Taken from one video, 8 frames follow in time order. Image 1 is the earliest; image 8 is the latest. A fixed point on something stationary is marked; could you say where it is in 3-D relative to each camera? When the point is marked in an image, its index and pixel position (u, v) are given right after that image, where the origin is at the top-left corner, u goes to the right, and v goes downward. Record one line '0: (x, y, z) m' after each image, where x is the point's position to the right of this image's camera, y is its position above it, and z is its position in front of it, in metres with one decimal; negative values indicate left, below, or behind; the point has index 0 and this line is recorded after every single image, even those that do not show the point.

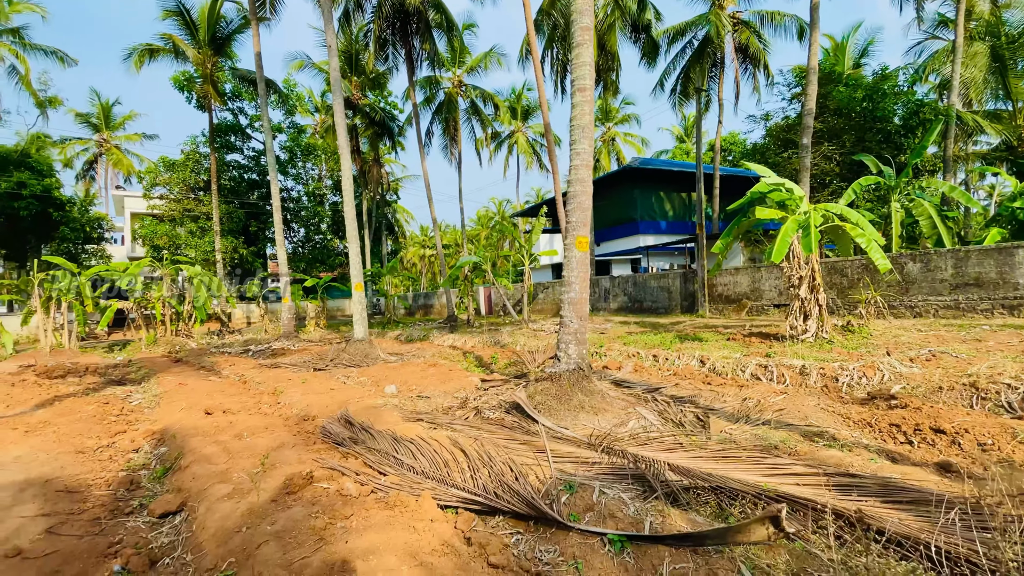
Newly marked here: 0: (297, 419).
0: (-2.3, -1.4, +5.1) m
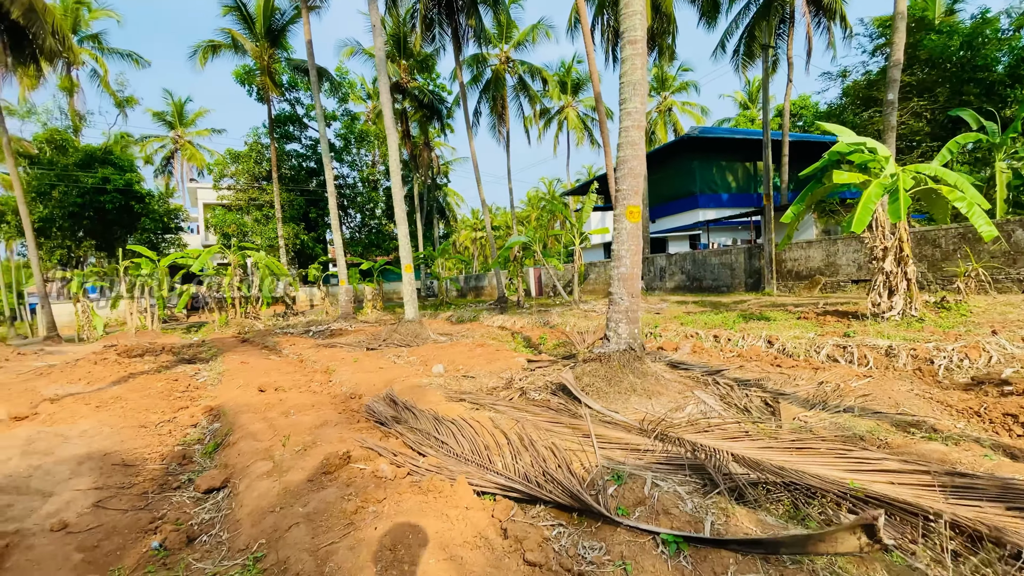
0: (-1.8, -1.2, +5.1) m
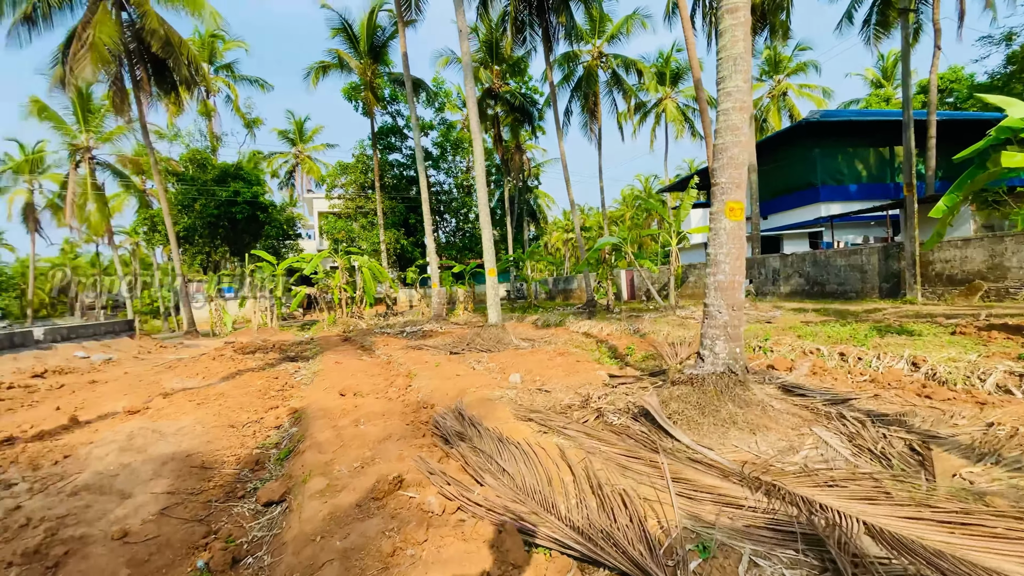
0: (-1.0, -1.3, +5.0) m
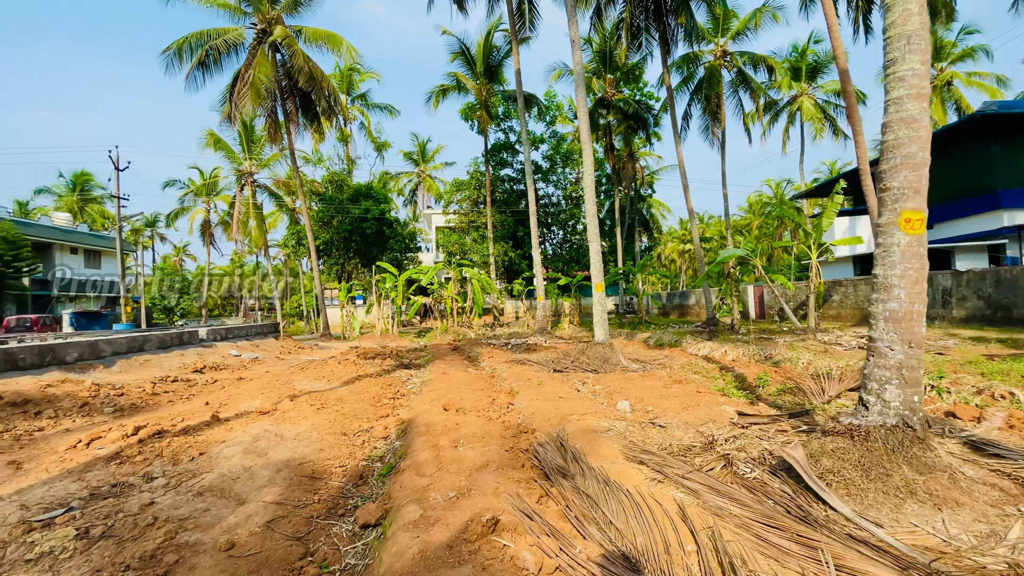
0: (0.0, -1.5, +4.7) m
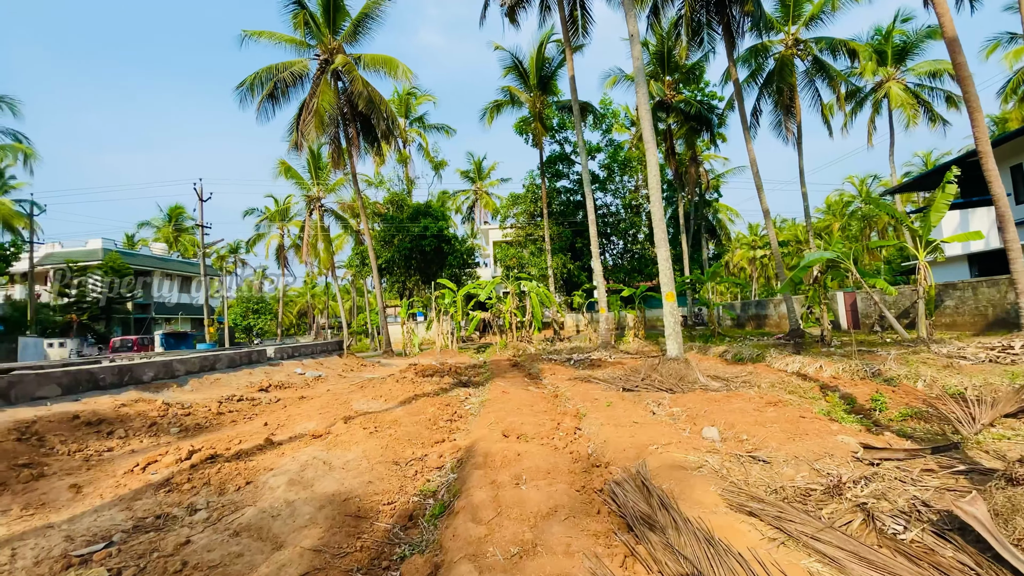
0: (+0.6, -1.5, +4.1) m
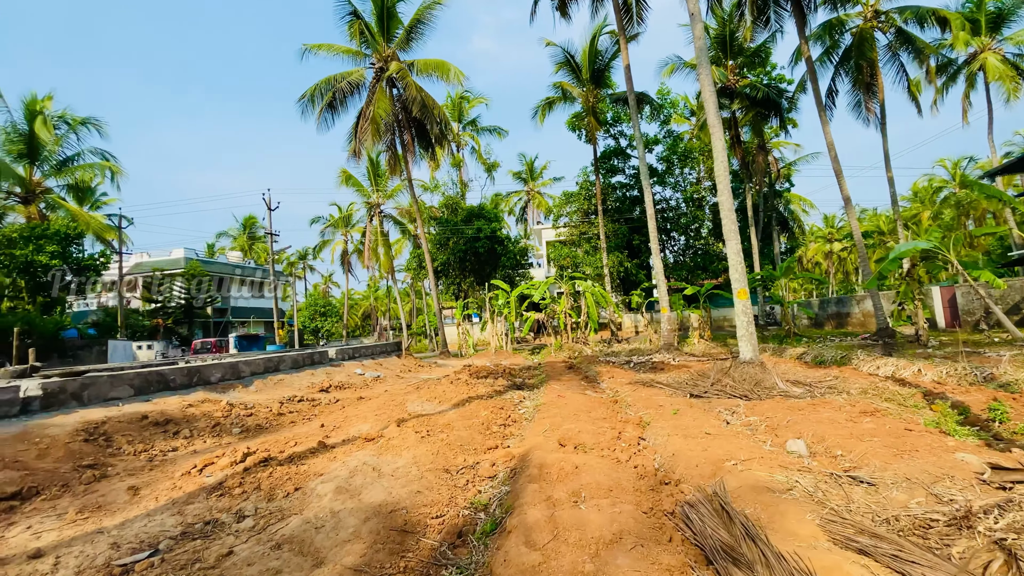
0: (+1.1, -1.5, +3.7) m
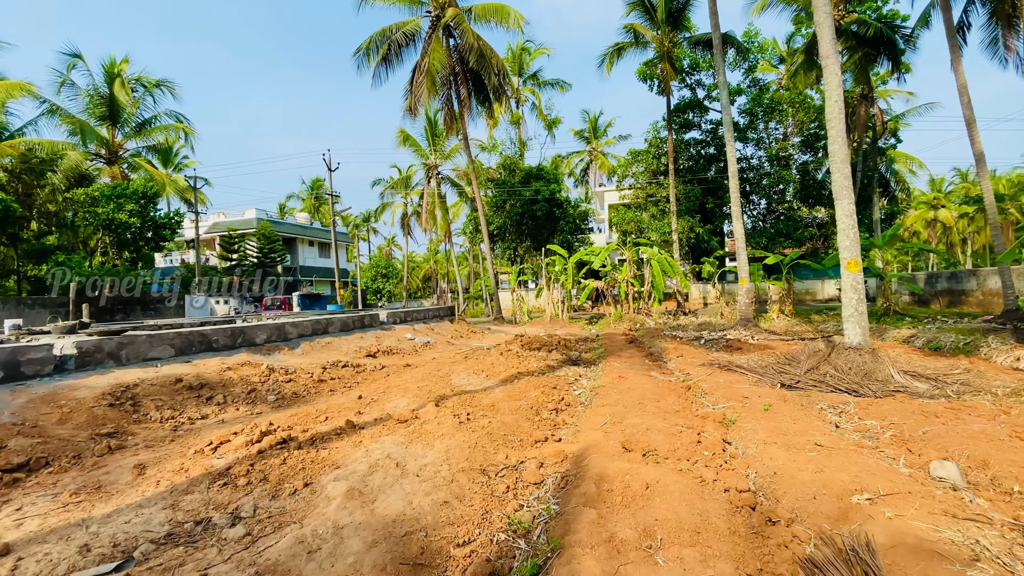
0: (+1.4, -1.3, +2.7) m
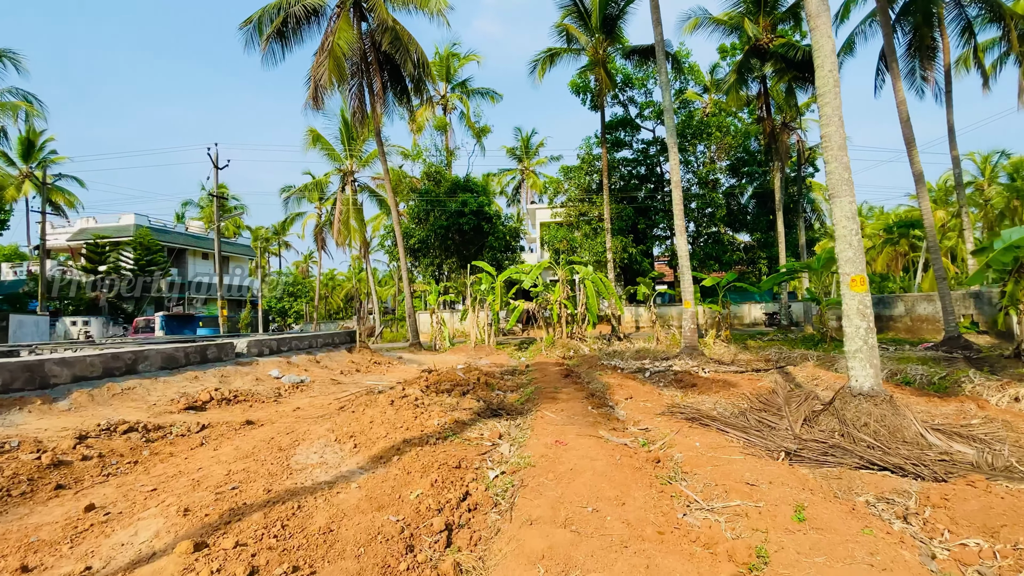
0: (+0.9, -1.4, +0.5) m
